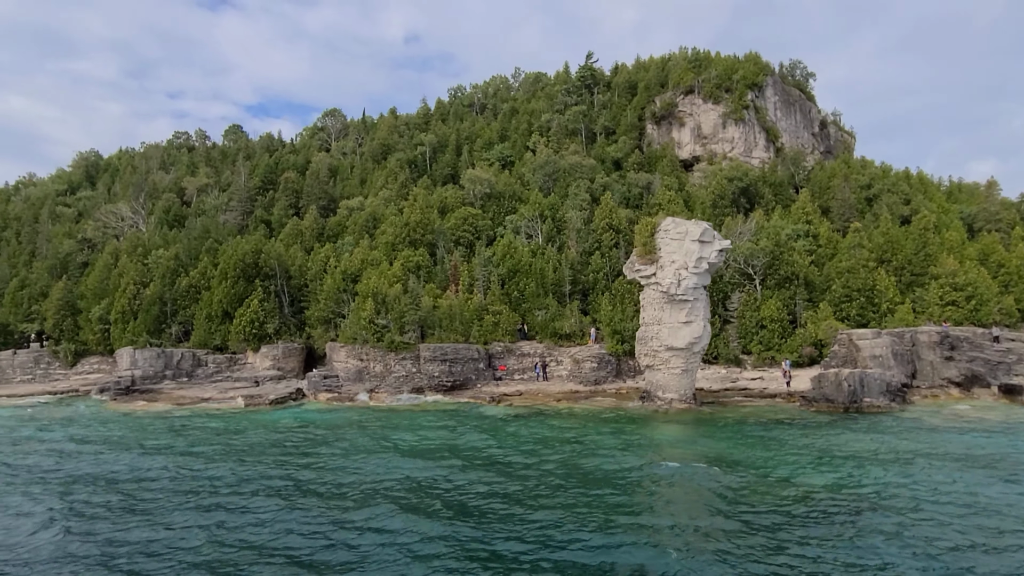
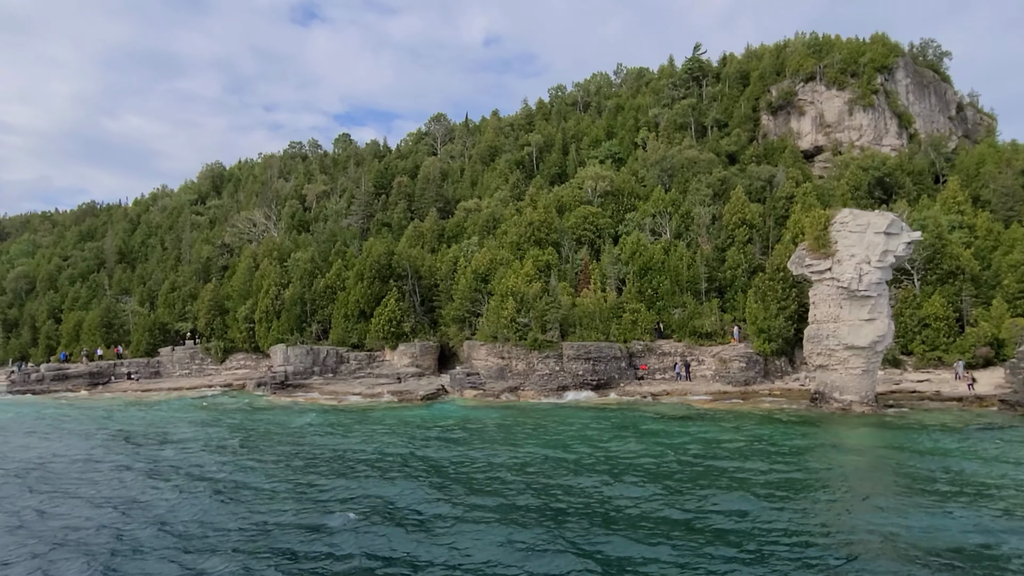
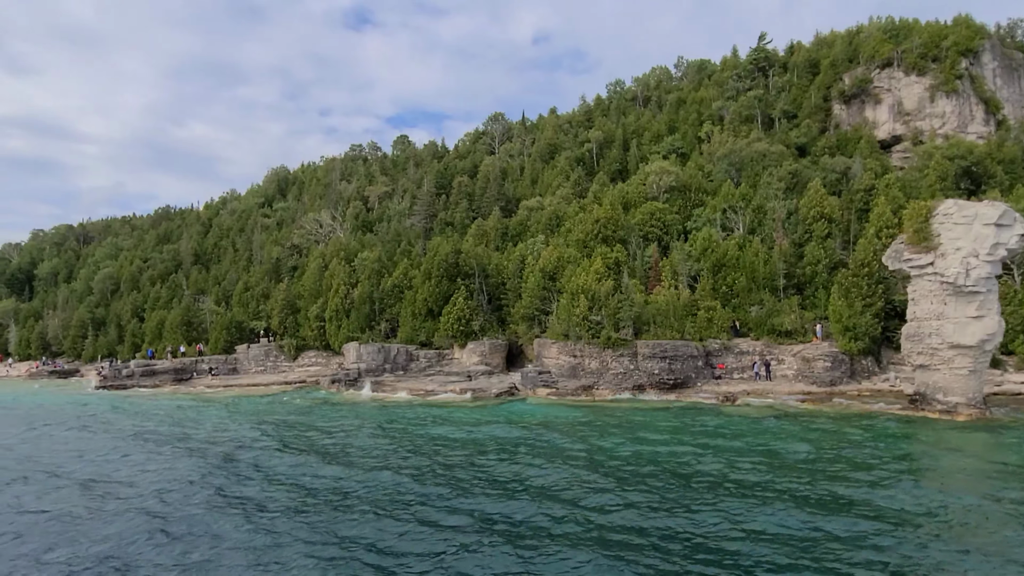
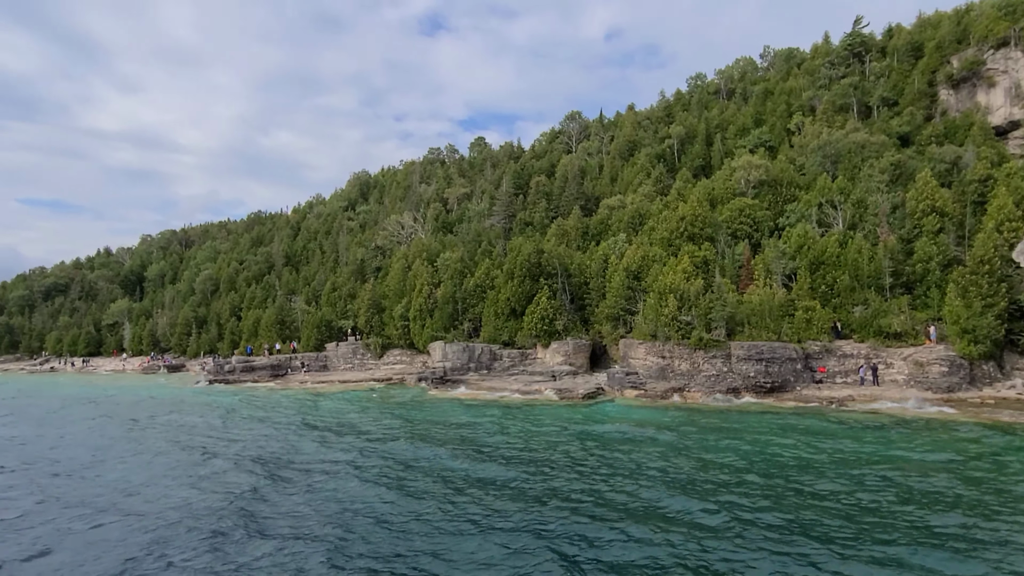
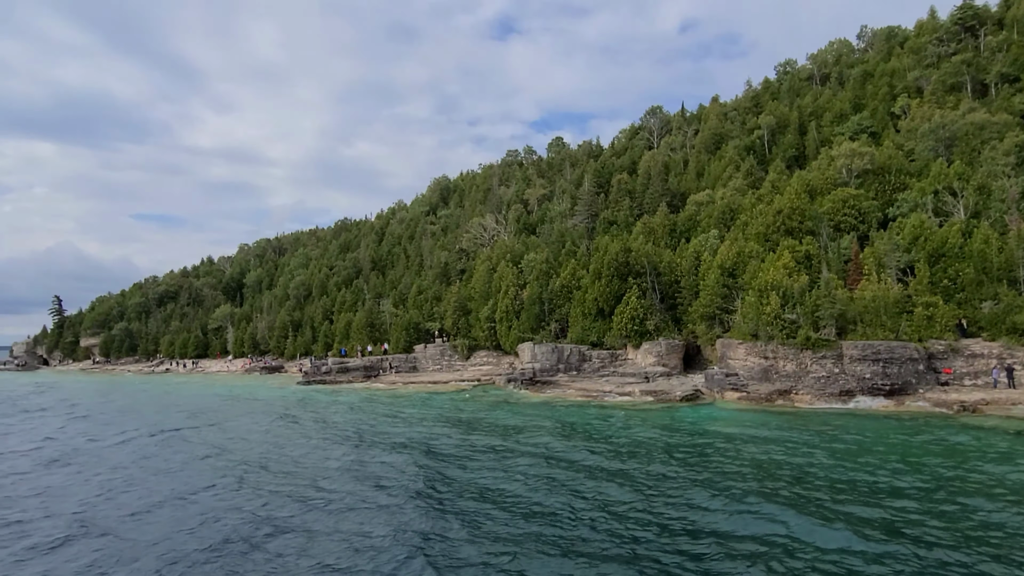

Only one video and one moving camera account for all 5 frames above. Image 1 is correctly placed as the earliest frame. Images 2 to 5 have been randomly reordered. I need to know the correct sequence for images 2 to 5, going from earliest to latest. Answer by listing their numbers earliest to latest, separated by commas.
2, 3, 4, 5
